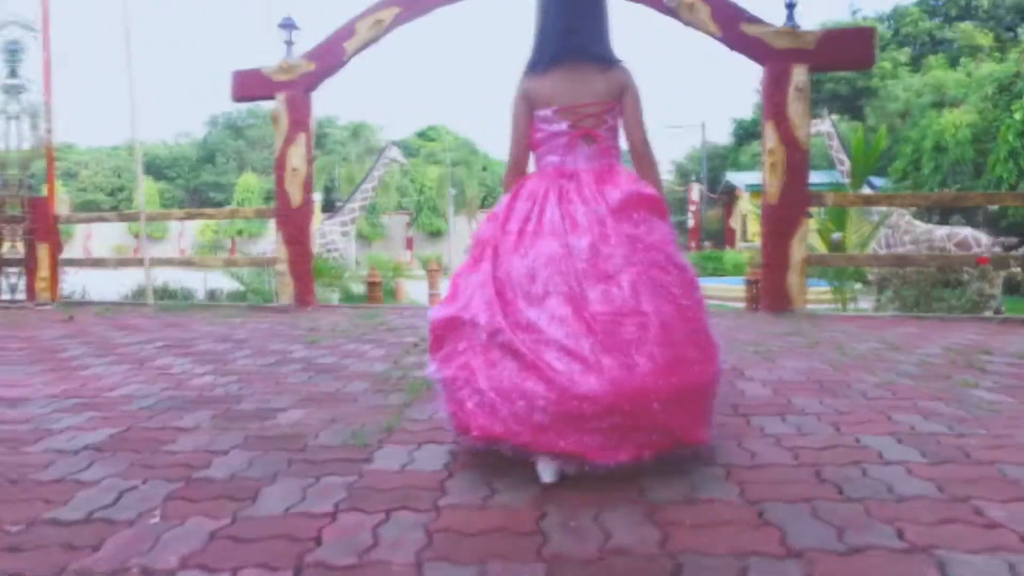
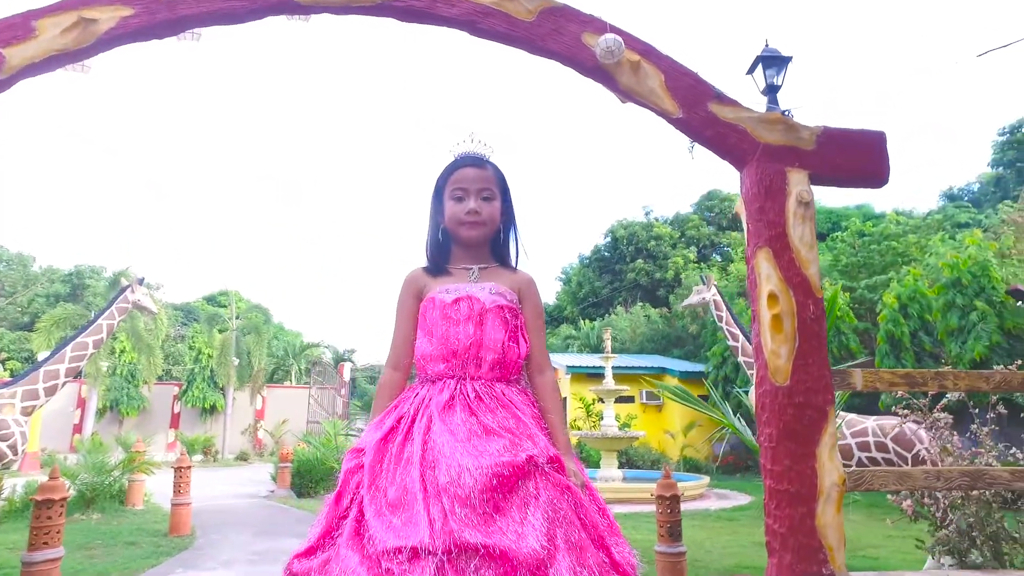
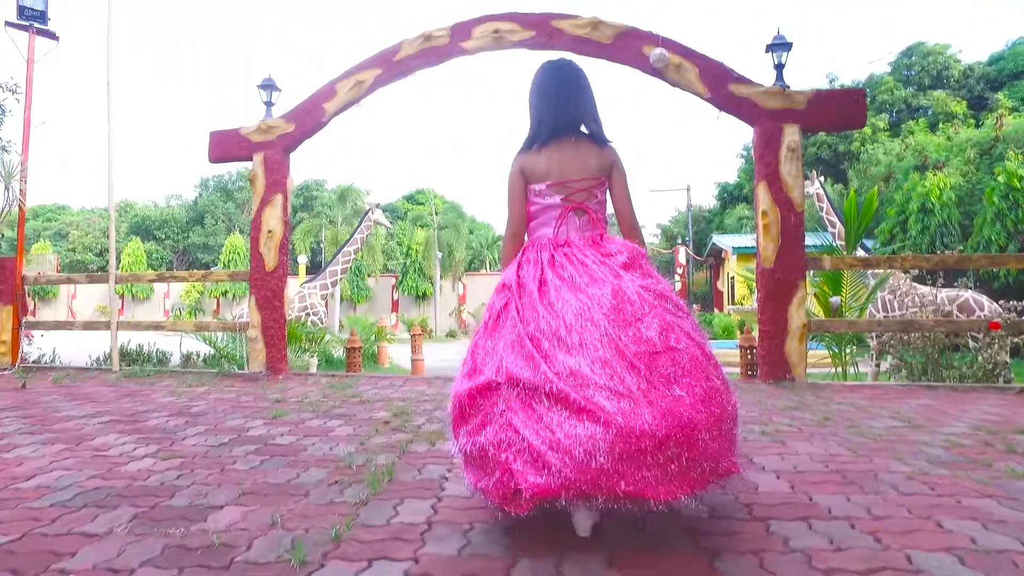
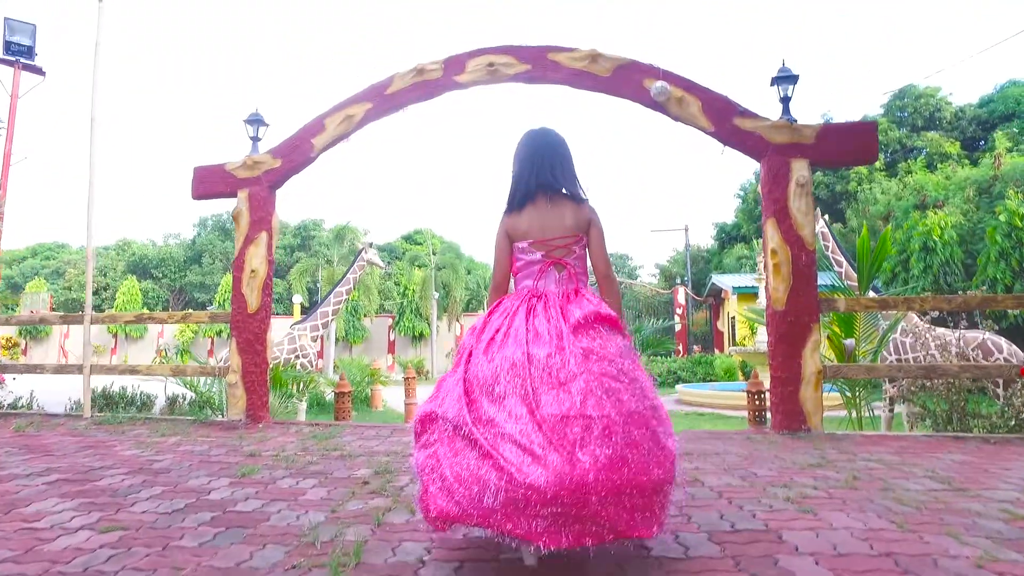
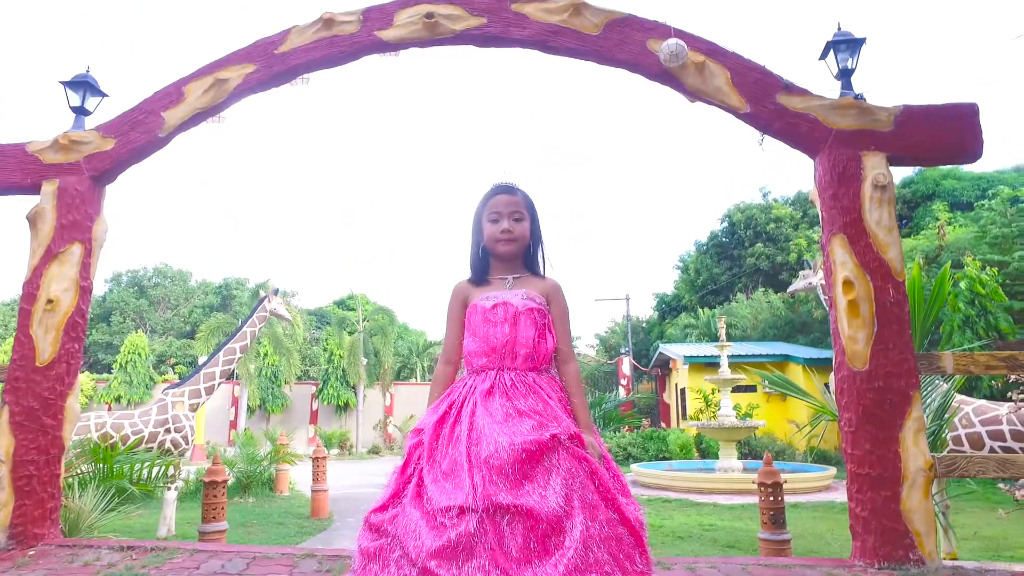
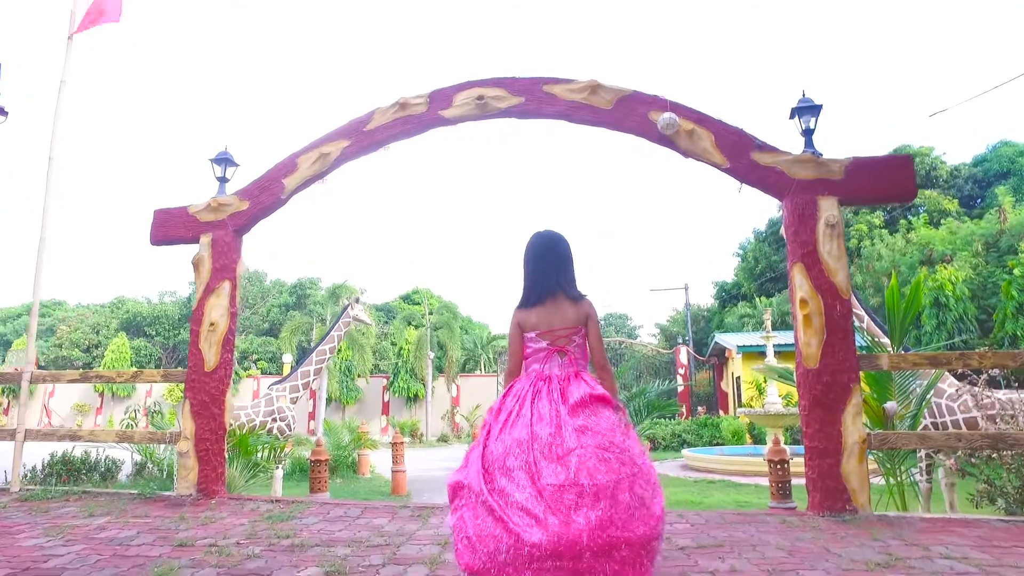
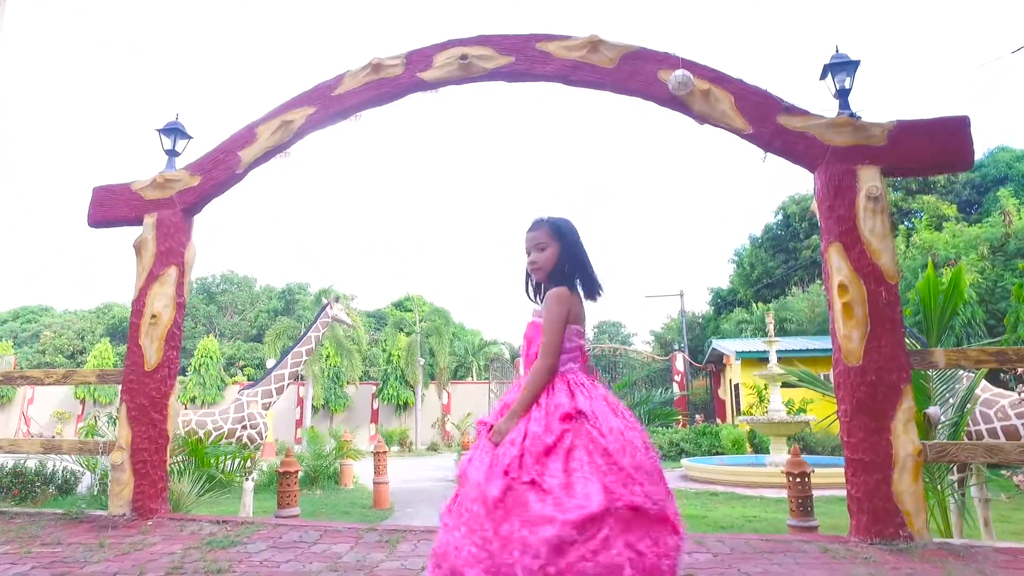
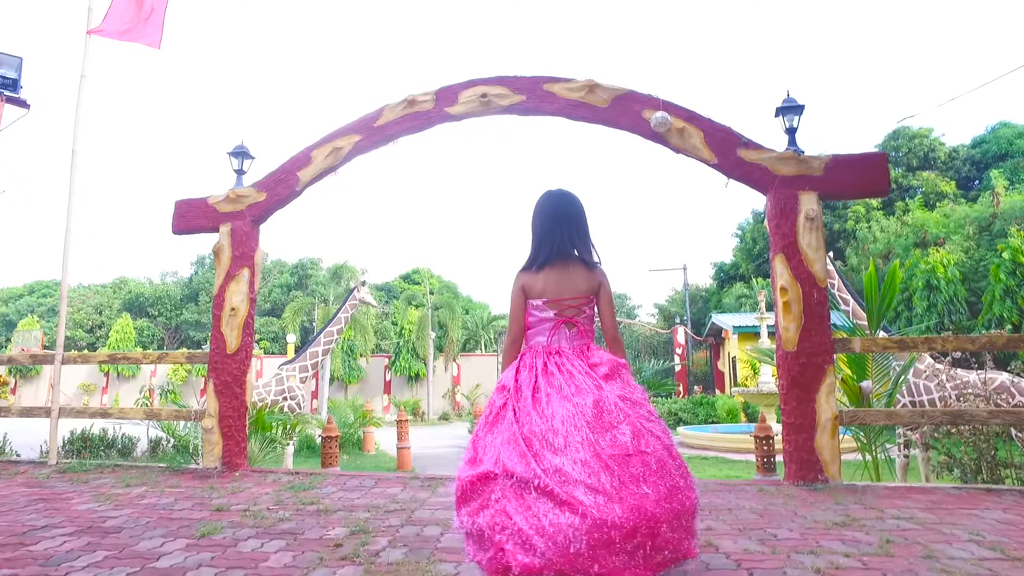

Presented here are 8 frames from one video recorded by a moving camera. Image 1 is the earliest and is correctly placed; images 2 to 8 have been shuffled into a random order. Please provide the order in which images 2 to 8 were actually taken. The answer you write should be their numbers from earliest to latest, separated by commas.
3, 4, 8, 6, 7, 5, 2
